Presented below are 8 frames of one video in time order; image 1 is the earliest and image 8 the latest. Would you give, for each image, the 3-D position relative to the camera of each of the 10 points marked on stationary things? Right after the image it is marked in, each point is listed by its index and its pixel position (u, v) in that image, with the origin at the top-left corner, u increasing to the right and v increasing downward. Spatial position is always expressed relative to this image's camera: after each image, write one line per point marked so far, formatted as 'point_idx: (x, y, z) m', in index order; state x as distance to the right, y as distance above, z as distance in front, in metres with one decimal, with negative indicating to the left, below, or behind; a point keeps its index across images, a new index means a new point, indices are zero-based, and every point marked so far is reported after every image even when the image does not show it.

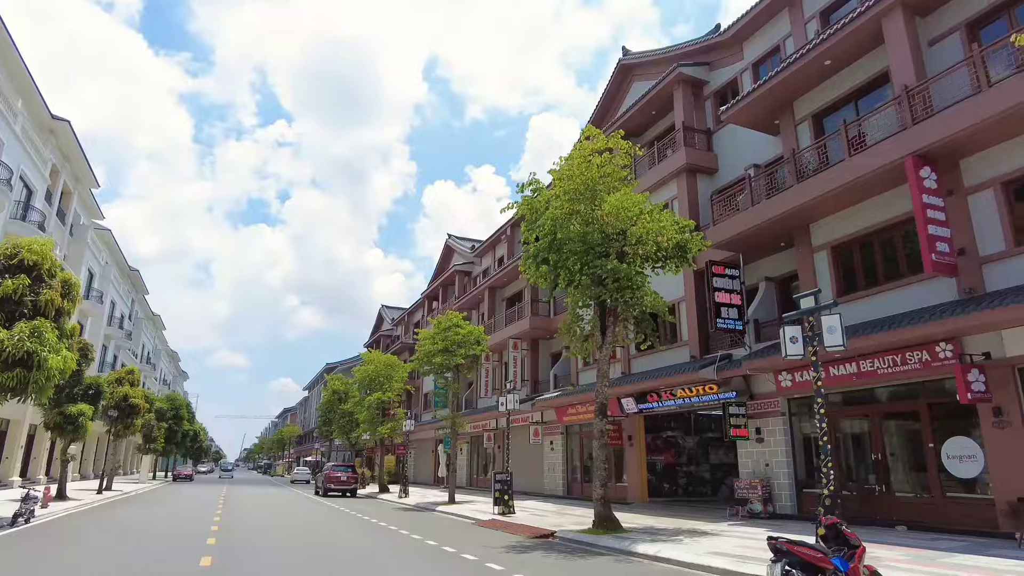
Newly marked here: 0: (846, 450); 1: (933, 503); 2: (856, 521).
0: (+7.4, -3.6, +14.8) m
1: (+8.1, -4.1, +12.7) m
2: (+7.4, -5.0, +14.3) m
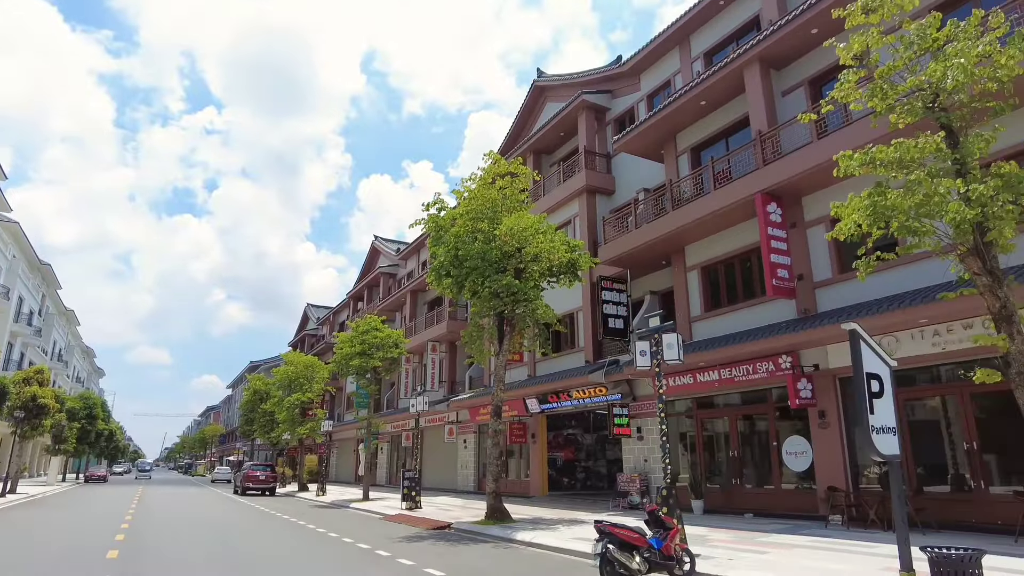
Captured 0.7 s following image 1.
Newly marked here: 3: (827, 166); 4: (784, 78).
0: (+5.0, -4.0, +16.7) m
1: (+5.8, -4.6, +14.7) m
2: (+5.0, -5.4, +16.2) m
3: (+6.3, +2.4, +12.6) m
4: (+6.5, +4.9, +14.9) m
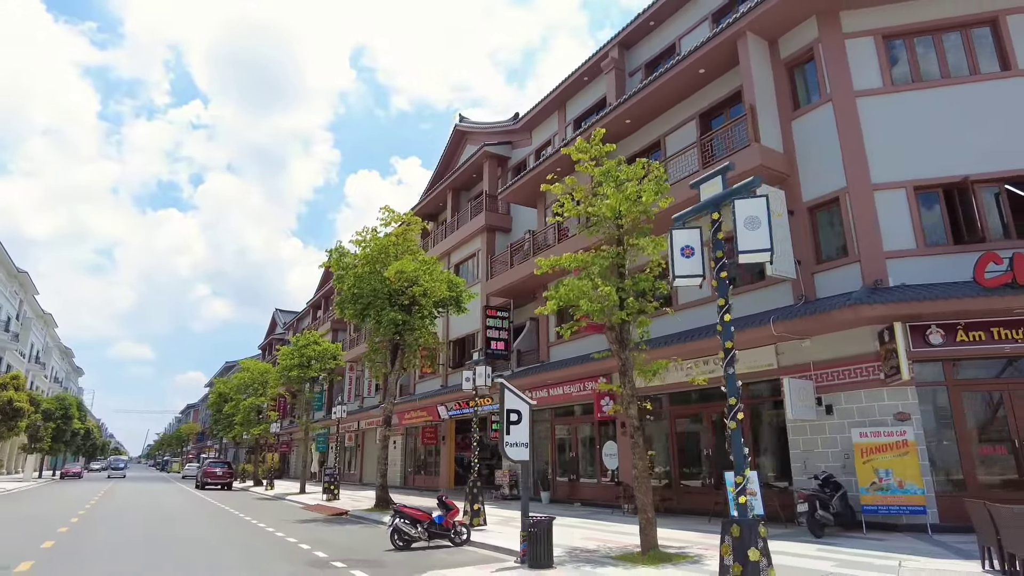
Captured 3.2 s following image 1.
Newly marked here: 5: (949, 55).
0: (+1.5, -5.0, +20.7) m
1: (+2.3, -5.6, +18.7) m
2: (+1.5, -6.4, +20.2) m
3: (+2.9, +1.4, +16.6) m
4: (+3.1, +3.9, +18.8) m
5: (+8.6, +4.6, +12.8) m
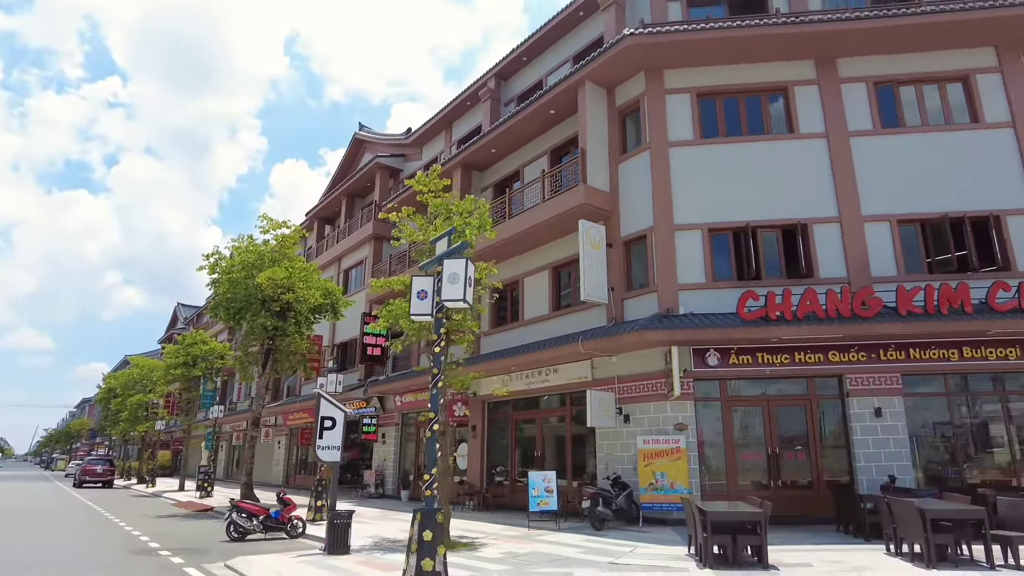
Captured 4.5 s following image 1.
0: (-3.0, -5.4, +22.0) m
1: (-1.9, -6.0, +20.1) m
2: (-3.0, -6.8, +21.5) m
3: (-0.9, +0.9, +18.1) m
4: (-0.8, +3.4, +20.4) m
5: (+5.3, +3.9, +15.0) m
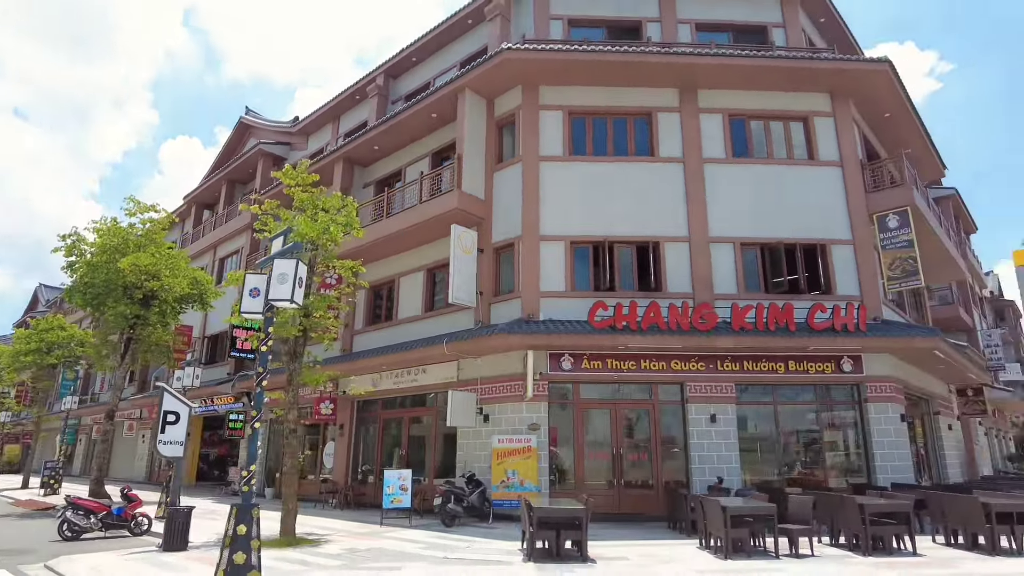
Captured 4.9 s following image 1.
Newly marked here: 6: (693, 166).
0: (-7.2, -5.2, +21.7) m
1: (-5.9, -5.9, +19.9) m
2: (-7.2, -6.6, +21.1) m
3: (-4.2, +1.0, +18.1) m
4: (-4.4, +3.5, +20.3) m
5: (+2.5, +3.6, +15.9) m
6: (+4.2, +2.8, +15.4) m
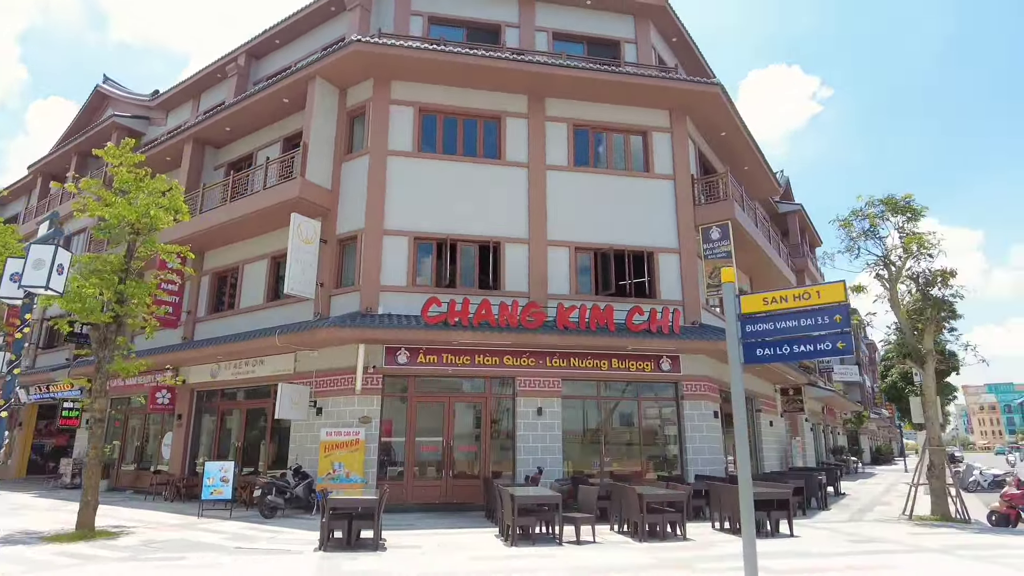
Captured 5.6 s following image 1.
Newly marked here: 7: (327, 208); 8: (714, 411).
0: (-11.9, -4.7, +20.7) m
1: (-10.4, -5.4, +19.1) m
2: (-11.9, -6.1, +20.2) m
3: (-8.2, +1.4, +17.5) m
4: (-8.6, +3.9, +19.7) m
5: (-1.1, +3.7, +16.2) m
6: (+0.6, +2.8, +16.1) m
7: (-4.4, +1.9, +15.7) m
8: (+4.8, -2.9, +15.9) m
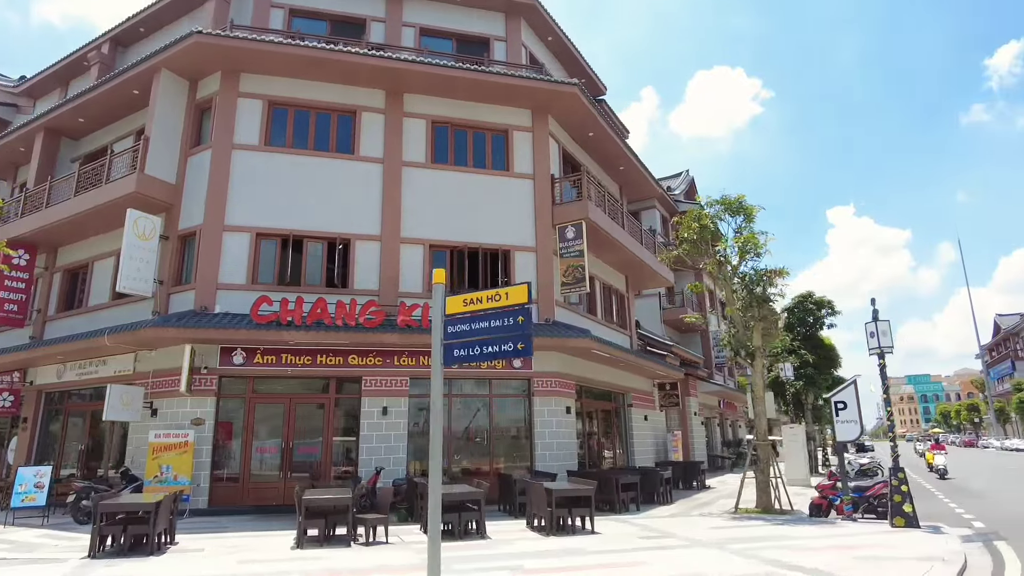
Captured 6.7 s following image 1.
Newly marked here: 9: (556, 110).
0: (-15.7, -4.6, +19.7) m
1: (-14.1, -5.3, +18.3) m
2: (-15.6, -6.0, +19.2) m
3: (-11.8, +1.4, +16.7) m
4: (-12.3, +4.0, +18.9) m
5: (-4.6, +3.8, +16.0) m
6: (-2.9, +2.9, +15.9) m
7: (-7.9, +1.9, +15.3) m
8: (+1.3, -2.9, +16.1) m
9: (+1.2, +4.7, +17.7) m
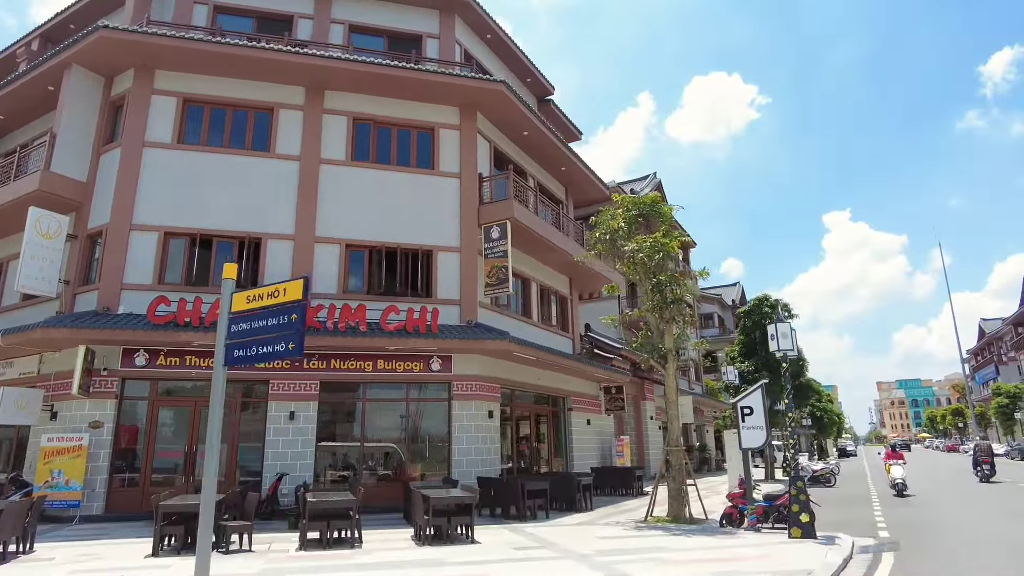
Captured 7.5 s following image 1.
0: (-17.5, -4.6, +19.3) m
1: (-15.9, -5.3, +17.9) m
2: (-17.5, -6.0, +18.8) m
3: (-13.6, +1.4, +16.4) m
4: (-14.2, +4.0, +18.6) m
5: (-6.5, +3.7, +15.6) m
6: (-4.8, +2.8, +15.5) m
7: (-9.7, +1.9, +14.9) m
8: (-0.6, -2.9, +15.7) m
9: (-0.7, +4.7, +17.3) m
